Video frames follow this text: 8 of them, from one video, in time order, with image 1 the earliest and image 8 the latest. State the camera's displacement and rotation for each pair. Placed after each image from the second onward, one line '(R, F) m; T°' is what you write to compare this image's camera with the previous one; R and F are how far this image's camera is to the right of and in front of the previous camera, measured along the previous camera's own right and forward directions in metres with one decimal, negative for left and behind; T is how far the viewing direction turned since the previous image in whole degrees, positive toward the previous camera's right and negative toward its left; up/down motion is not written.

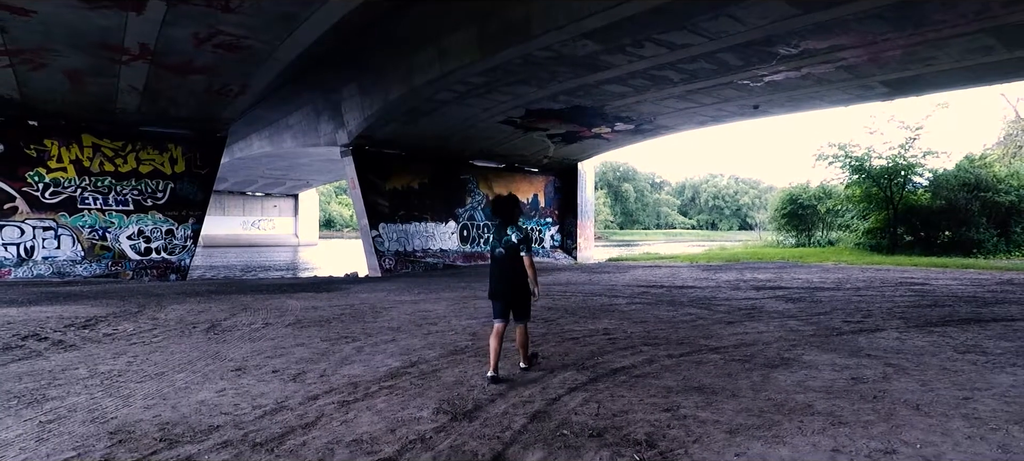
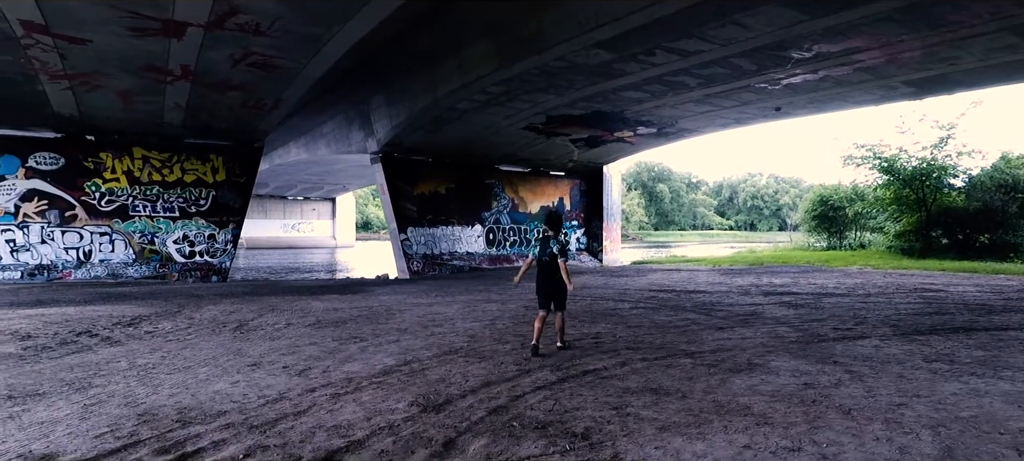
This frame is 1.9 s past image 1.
(+0.5, -0.5) m; -4°
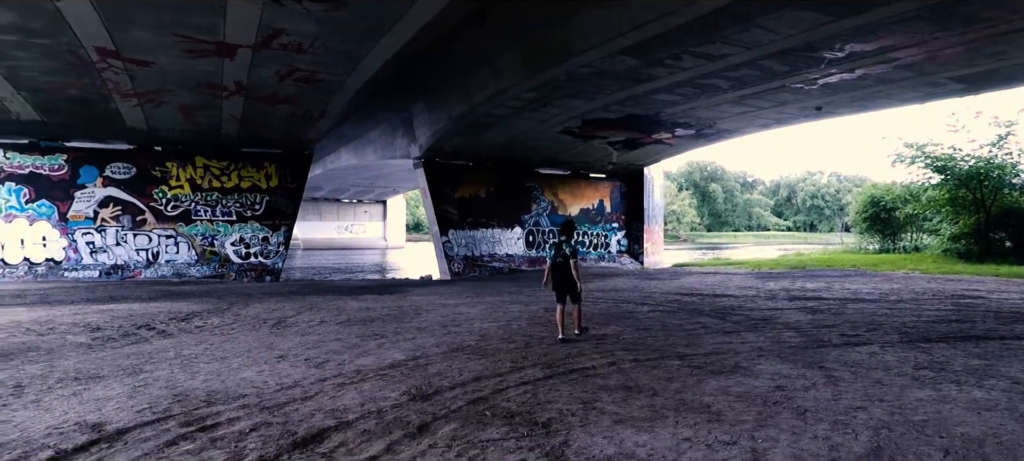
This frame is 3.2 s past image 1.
(+0.6, -0.4) m; -5°
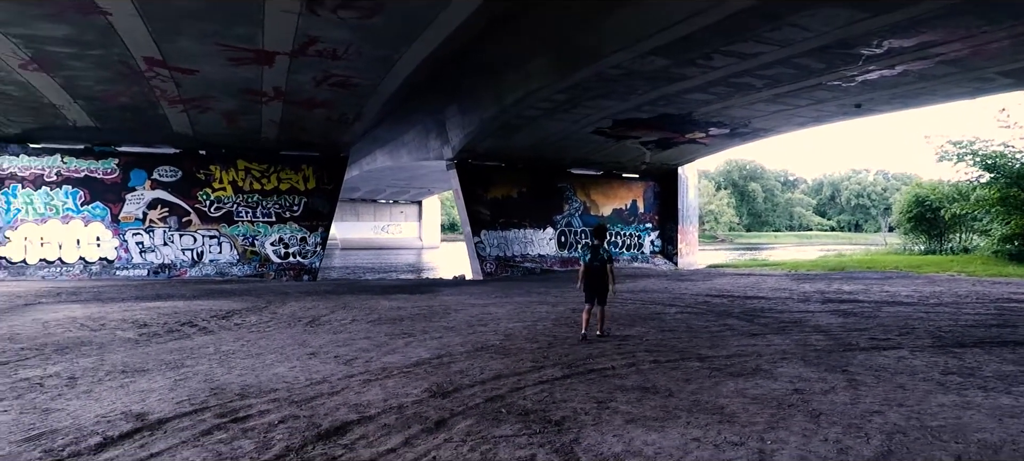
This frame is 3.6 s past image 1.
(+0.2, -0.1) m; -3°
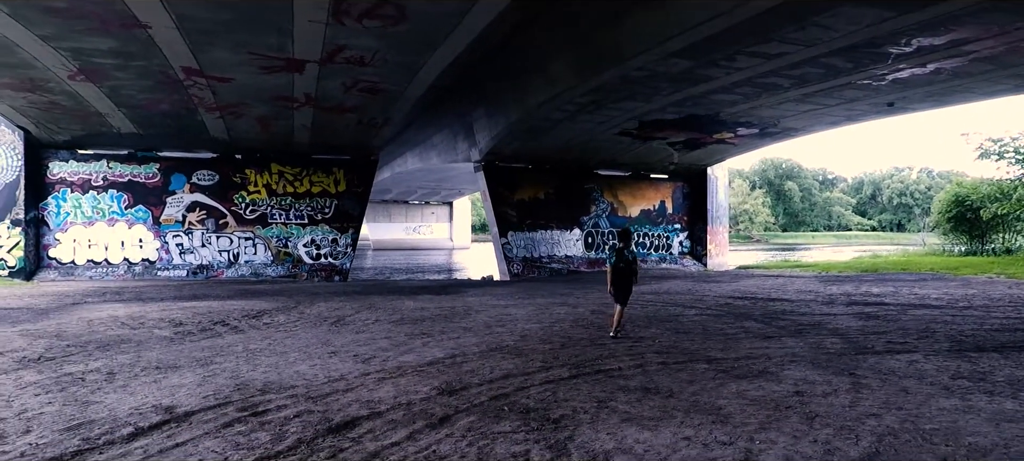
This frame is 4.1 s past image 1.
(+0.2, -0.2) m; -3°
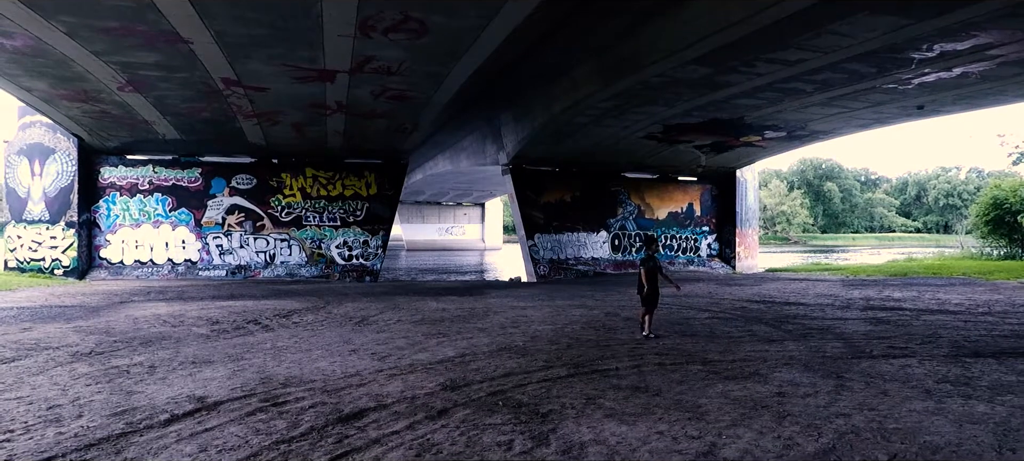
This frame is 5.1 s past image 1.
(+0.3, -0.4) m; -3°
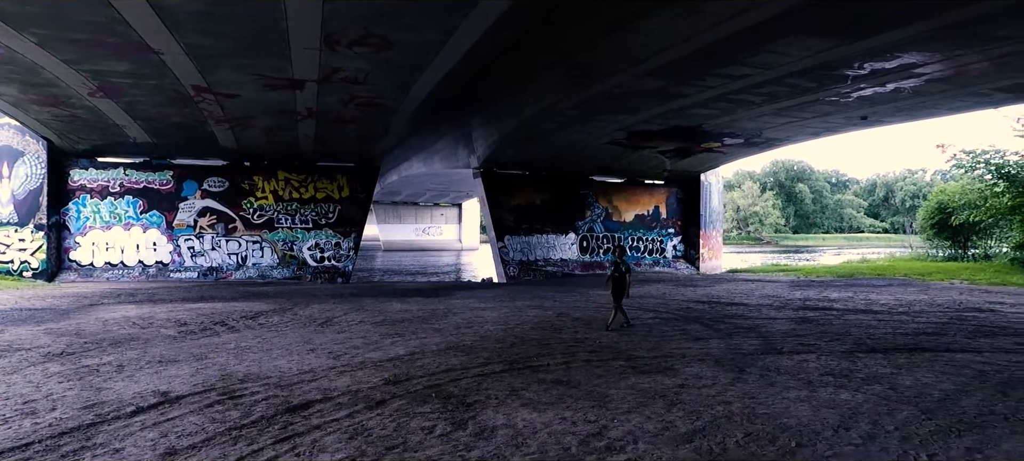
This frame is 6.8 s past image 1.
(+0.5, -0.7) m; +2°
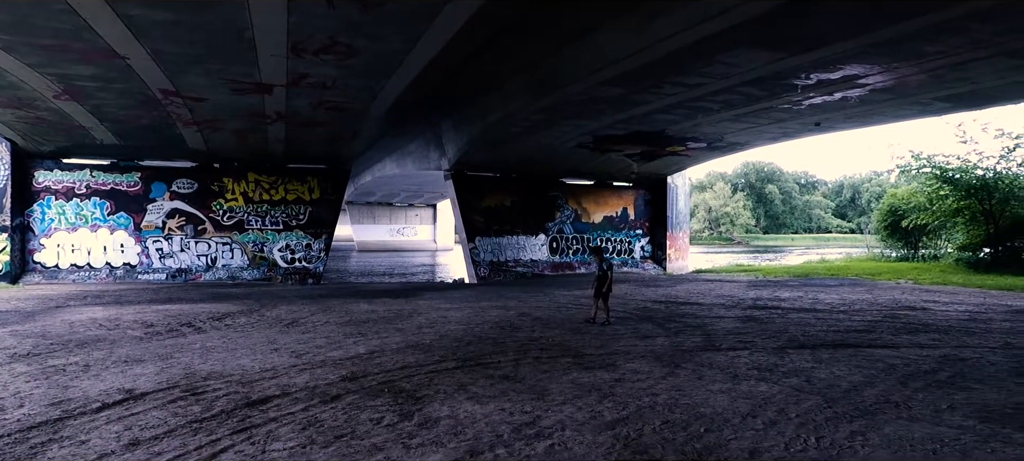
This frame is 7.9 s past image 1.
(+0.3, -0.5) m; +2°
